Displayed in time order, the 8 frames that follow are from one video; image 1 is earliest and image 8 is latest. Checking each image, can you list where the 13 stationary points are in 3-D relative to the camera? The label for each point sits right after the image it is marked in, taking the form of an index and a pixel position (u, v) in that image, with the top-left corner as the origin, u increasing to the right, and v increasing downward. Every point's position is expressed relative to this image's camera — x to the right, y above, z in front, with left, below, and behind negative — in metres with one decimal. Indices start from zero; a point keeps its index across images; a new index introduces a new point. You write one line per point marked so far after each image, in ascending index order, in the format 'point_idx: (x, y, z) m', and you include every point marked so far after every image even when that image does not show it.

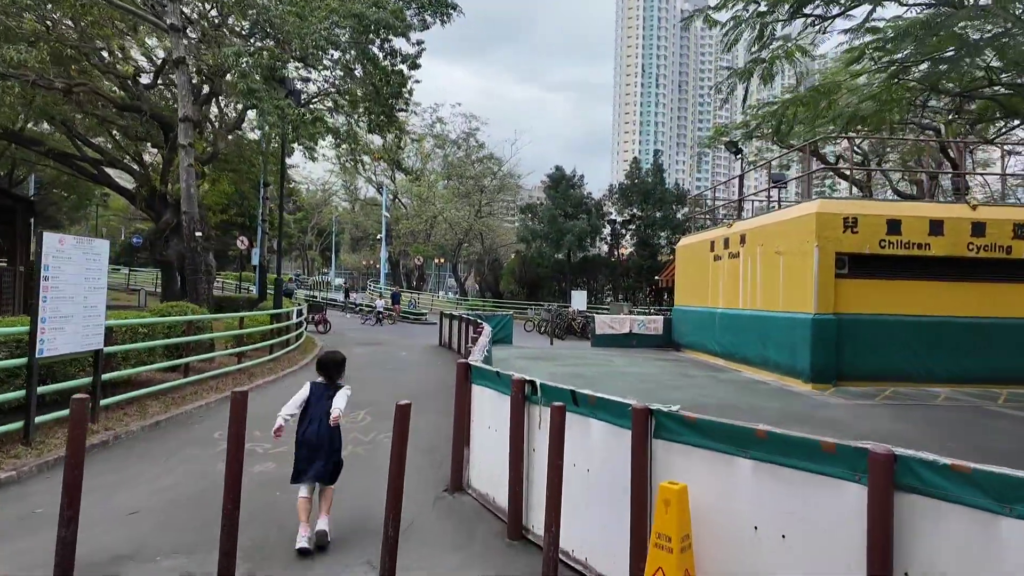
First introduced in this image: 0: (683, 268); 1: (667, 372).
0: (+5.2, +0.6, +18.0) m
1: (+3.3, -1.8, +12.7) m
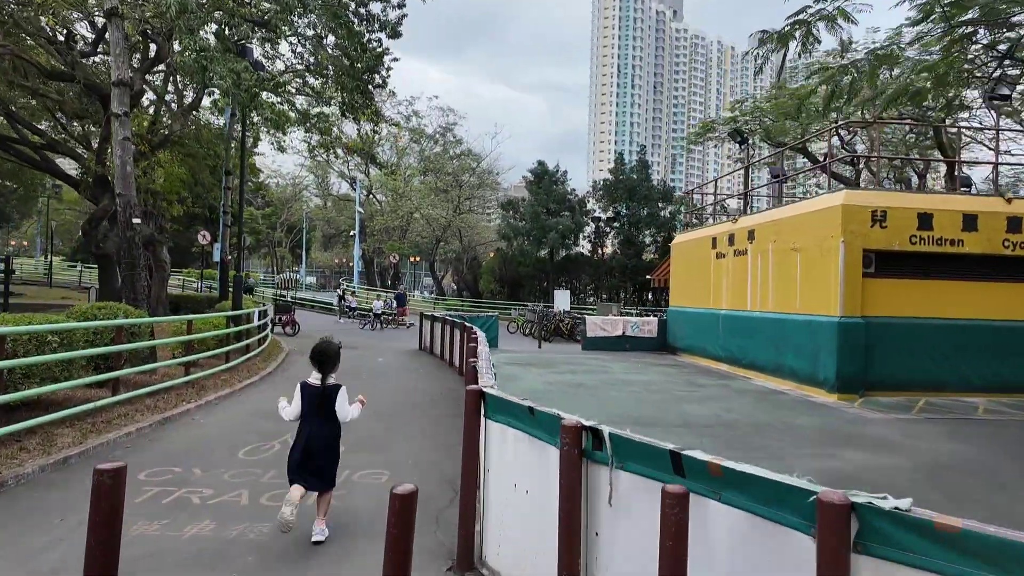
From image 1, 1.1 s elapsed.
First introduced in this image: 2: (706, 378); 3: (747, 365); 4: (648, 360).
0: (+4.8, +0.6, +16.9) m
1: (+3.2, -1.8, +11.6) m
2: (+3.9, -1.8, +11.8) m
3: (+5.1, -1.7, +12.9) m
4: (+3.5, -1.9, +15.4) m
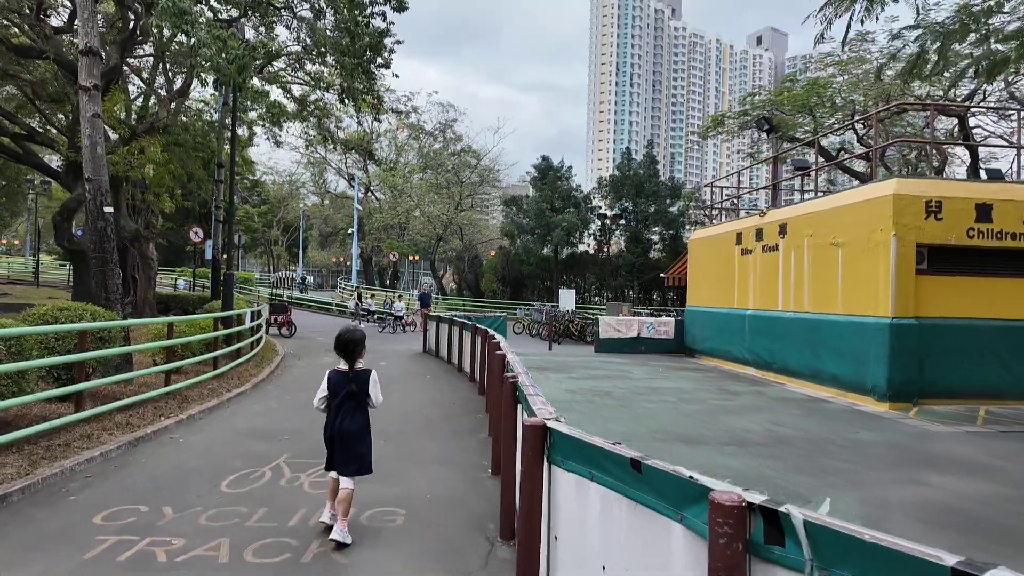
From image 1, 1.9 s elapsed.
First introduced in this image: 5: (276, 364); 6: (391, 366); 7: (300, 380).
0: (+5.0, +0.6, +16.0) m
1: (+3.4, -1.8, +10.6) m
2: (+4.2, -1.8, +10.9) m
3: (+5.4, -1.6, +12.0) m
4: (+3.8, -1.8, +14.5) m
5: (-4.7, -1.5, +11.9) m
6: (-2.6, -1.7, +12.8) m
7: (-3.7, -1.6, +10.4) m
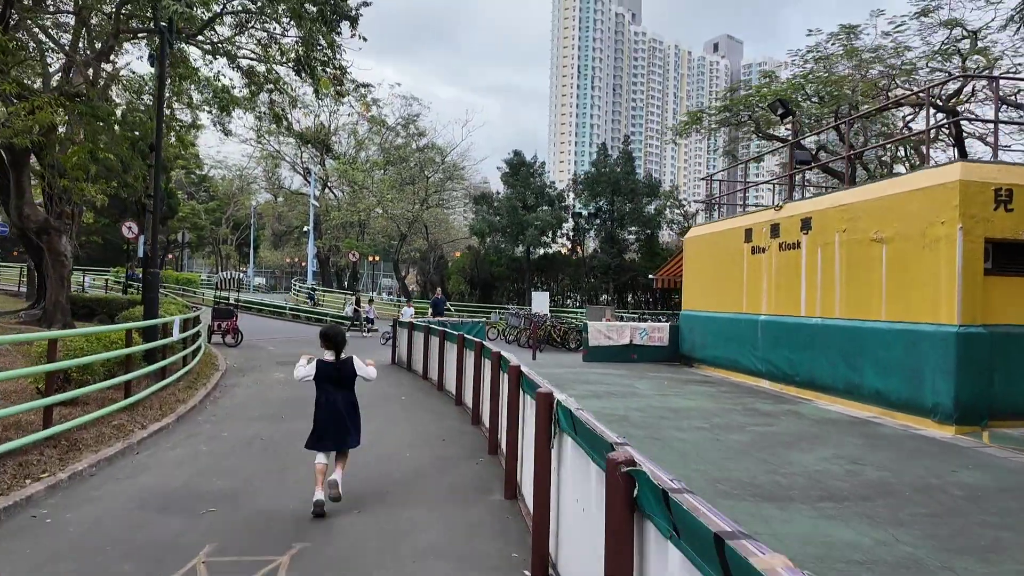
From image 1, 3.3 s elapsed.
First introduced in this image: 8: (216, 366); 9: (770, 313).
0: (+4.5, +0.6, +14.5) m
1: (+3.3, -1.8, +9.1) m
2: (+4.0, -1.9, +9.5) m
3: (+5.2, -1.7, +10.6) m
4: (+3.4, -1.9, +13.0) m
5: (-4.9, -1.6, +9.8) m
6: (-2.9, -1.7, +10.8) m
7: (-3.8, -1.6, +8.4) m
8: (-6.0, -1.6, +12.0) m
9: (+5.0, -0.5, +11.6) m
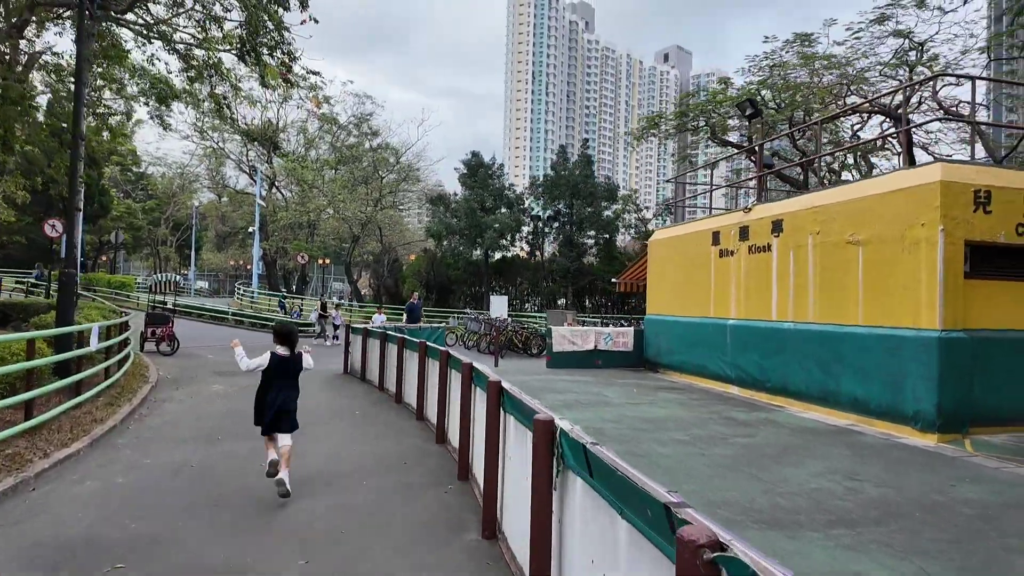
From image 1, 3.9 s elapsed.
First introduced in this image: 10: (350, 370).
0: (+3.6, +0.5, +14.2) m
1: (+2.8, -1.9, +8.7) m
2: (+3.5, -1.9, +9.1) m
3: (+4.6, -1.7, +10.3) m
4: (+2.6, -2.0, +12.6) m
5: (-5.5, -1.6, +8.8) m
6: (-3.5, -1.8, +9.9) m
7: (-4.3, -1.7, +7.4) m
8: (-6.7, -1.6, +10.8) m
9: (+4.3, -0.6, +11.3) m
10: (-3.3, -1.7, +12.0) m
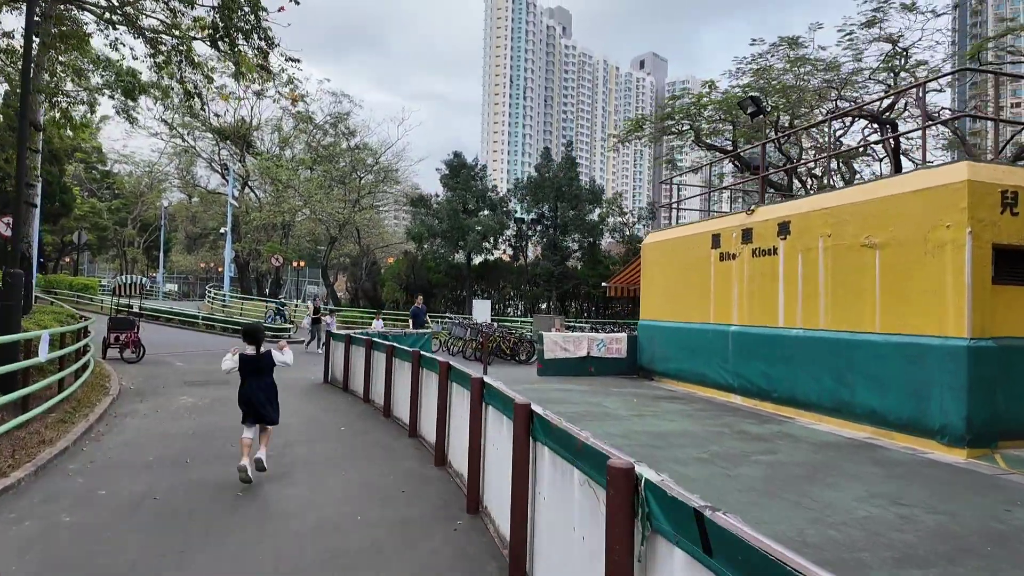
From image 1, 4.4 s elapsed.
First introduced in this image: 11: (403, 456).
0: (+3.4, +0.4, +13.7) m
1: (+2.8, -2.0, +8.1) m
2: (+3.5, -2.0, +8.6) m
3: (+4.5, -1.8, +9.8) m
4: (+2.4, -2.1, +12.0) m
5: (-5.5, -1.6, +7.9) m
6: (-3.5, -1.8, +9.1) m
7: (-4.2, -1.7, +6.6) m
8: (-6.8, -1.7, +9.9) m
9: (+4.2, -0.7, +10.9) m
10: (-3.4, -1.7, +11.2) m
11: (-1.1, -1.7, +6.2) m
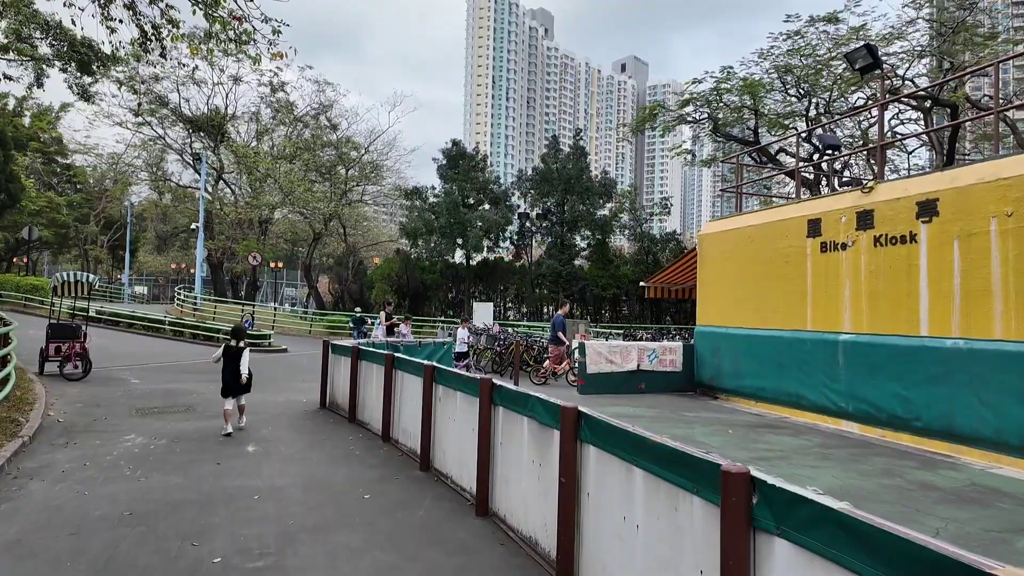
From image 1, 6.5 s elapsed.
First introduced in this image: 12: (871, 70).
0: (+4.1, +0.4, +11.4) m
1: (+3.7, -1.9, +5.8) m
2: (+4.3, -1.9, +6.2) m
3: (+5.3, -1.8, +7.5) m
4: (+3.2, -2.0, +9.6) m
5: (-4.6, -1.6, +5.2) m
6: (-2.7, -1.8, +6.5) m
7: (-3.3, -1.6, +4.0) m
8: (-5.9, -1.6, +7.2) m
9: (+5.0, -0.6, +8.5) m
10: (-2.6, -1.7, +8.7) m
11: (-0.2, -1.7, +3.7) m
12: (+5.4, +3.3, +9.0) m
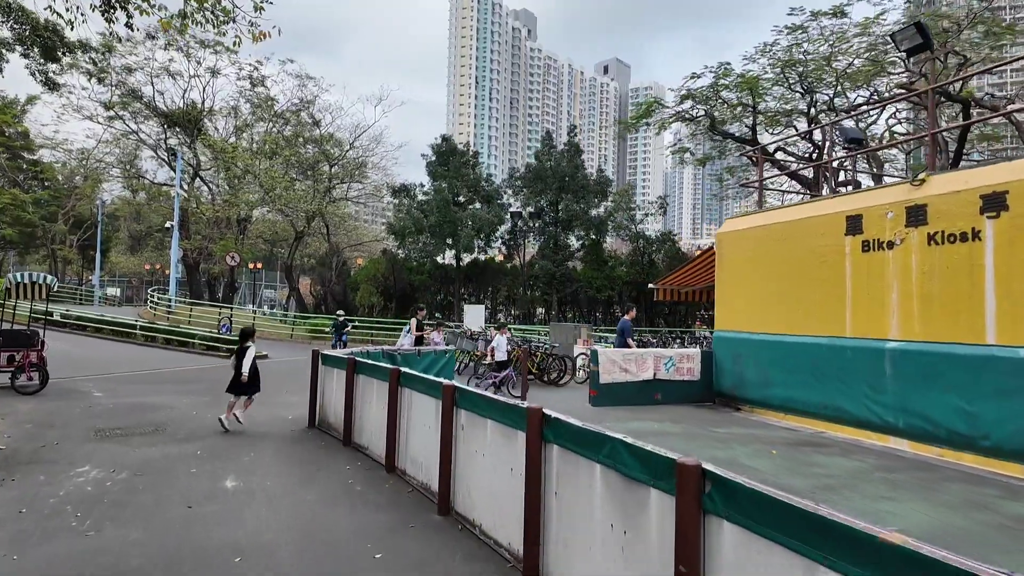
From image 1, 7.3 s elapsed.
0: (+4.2, +0.4, +10.6) m
1: (+4.0, -1.9, +4.9) m
2: (+4.6, -2.0, +5.4) m
3: (+5.5, -1.8, +6.7) m
4: (+3.3, -2.1, +8.8) m
5: (-4.3, -1.6, +4.1) m
6: (-2.4, -1.8, +5.5) m
7: (-2.9, -1.7, +2.9) m
8: (-5.7, -1.7, +6.1) m
9: (+5.2, -0.7, +7.7) m
10: (-2.4, -1.7, +7.6) m
11: (+0.2, -1.7, +2.7) m
12: (+5.6, +3.3, +8.2) m
